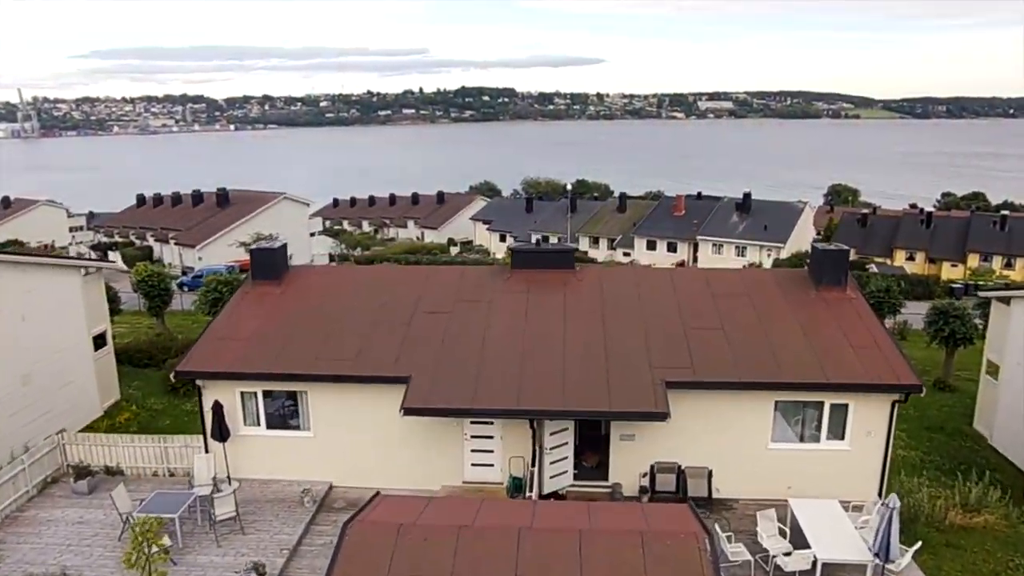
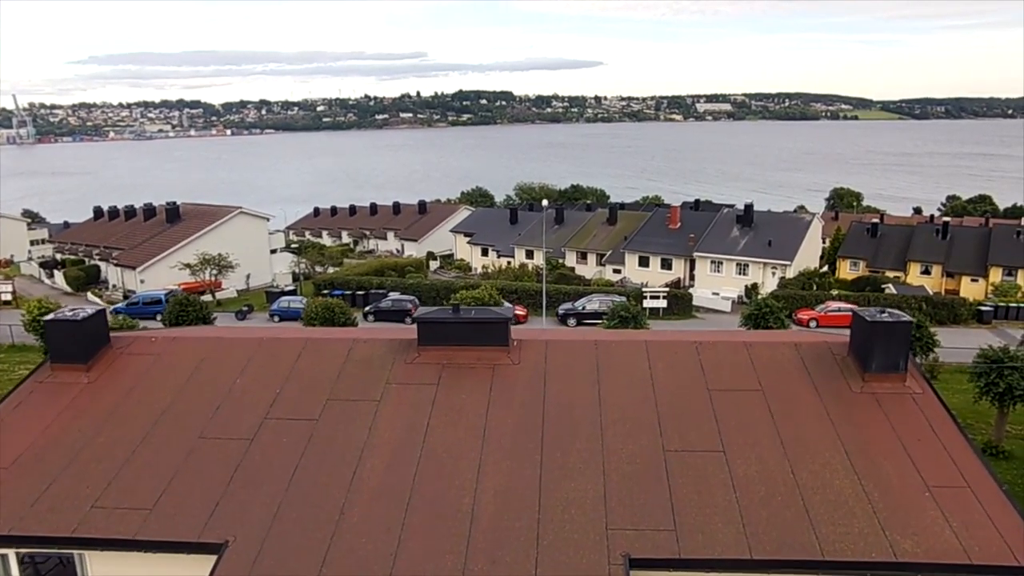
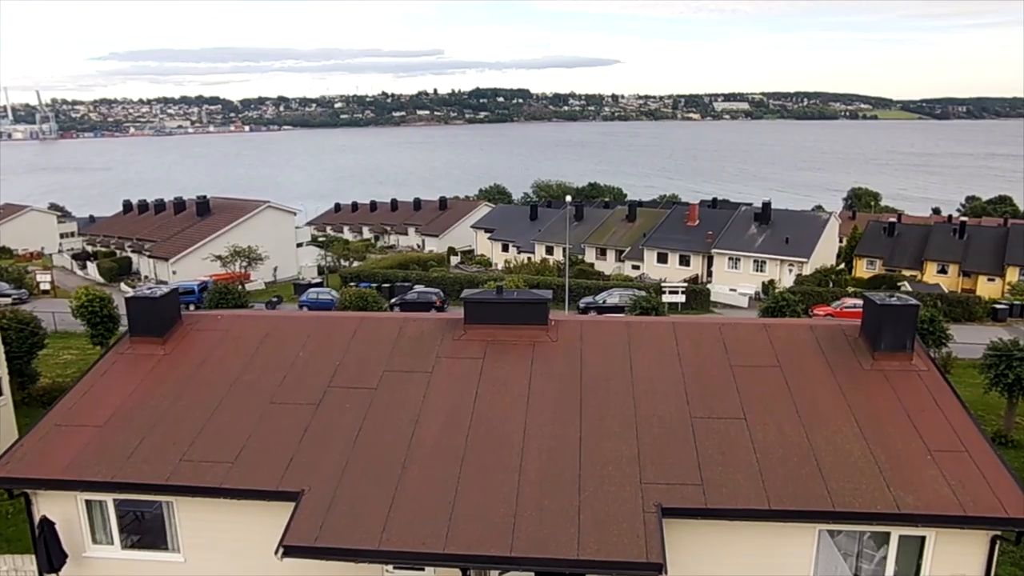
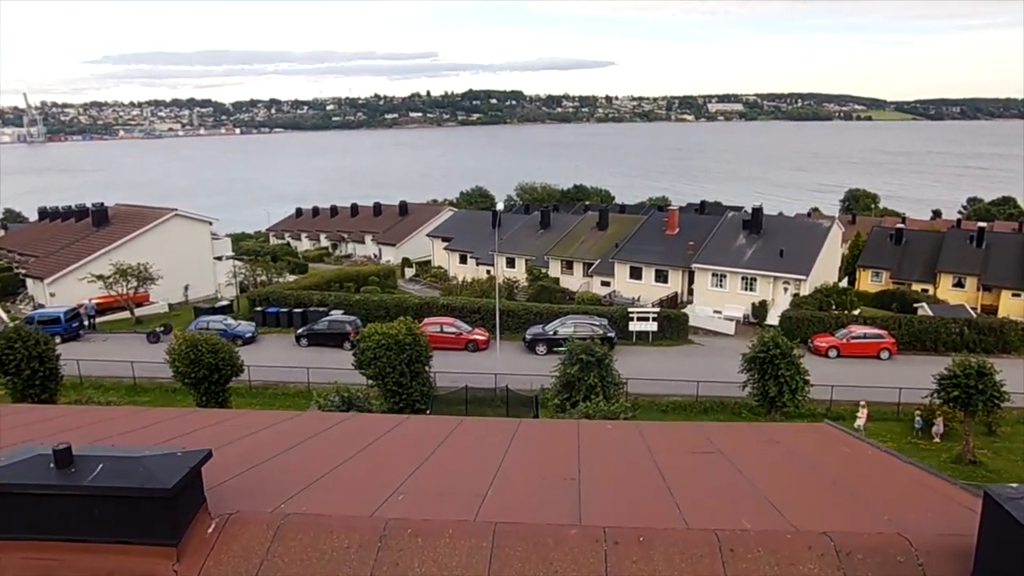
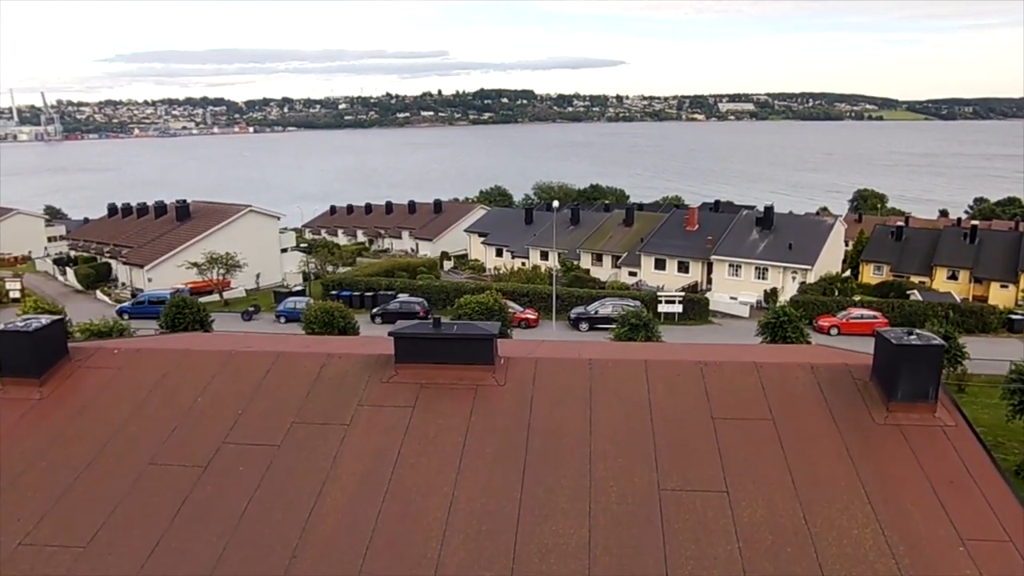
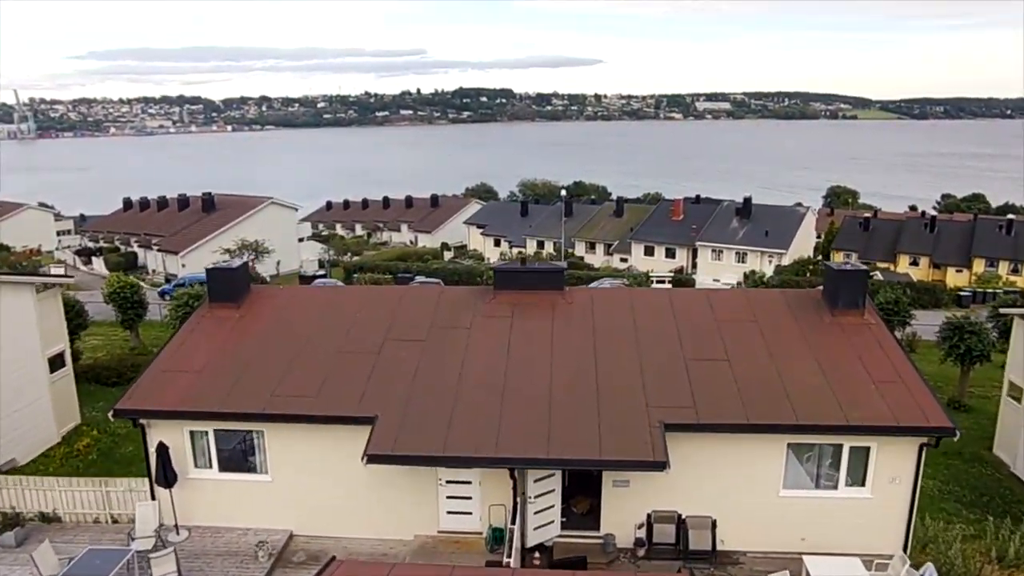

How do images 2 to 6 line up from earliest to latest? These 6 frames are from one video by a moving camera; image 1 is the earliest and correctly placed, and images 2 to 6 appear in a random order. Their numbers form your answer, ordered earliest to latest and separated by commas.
6, 3, 2, 5, 4
